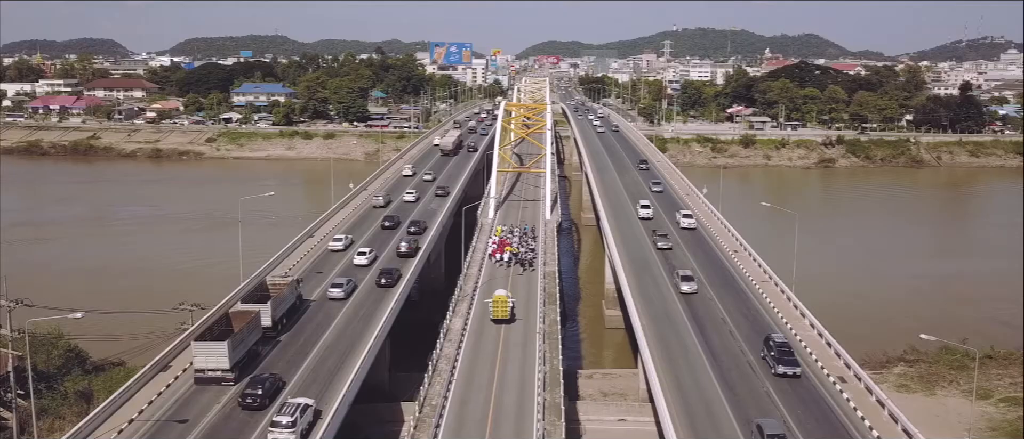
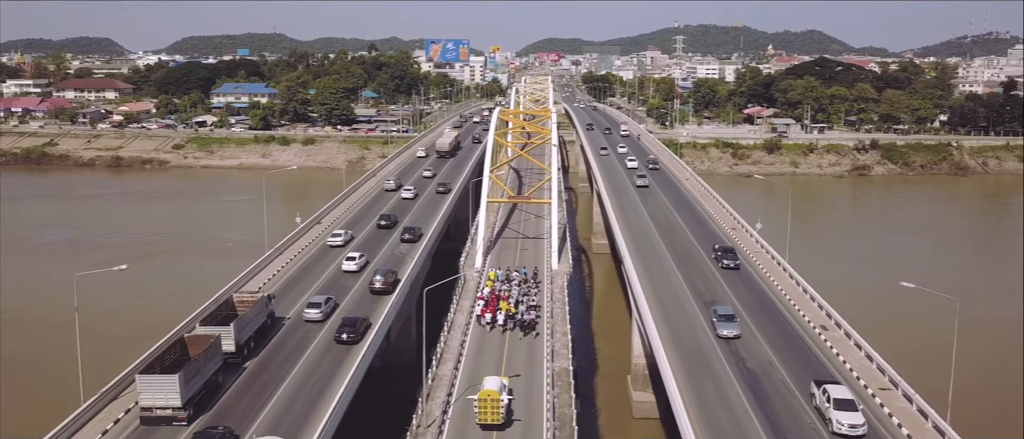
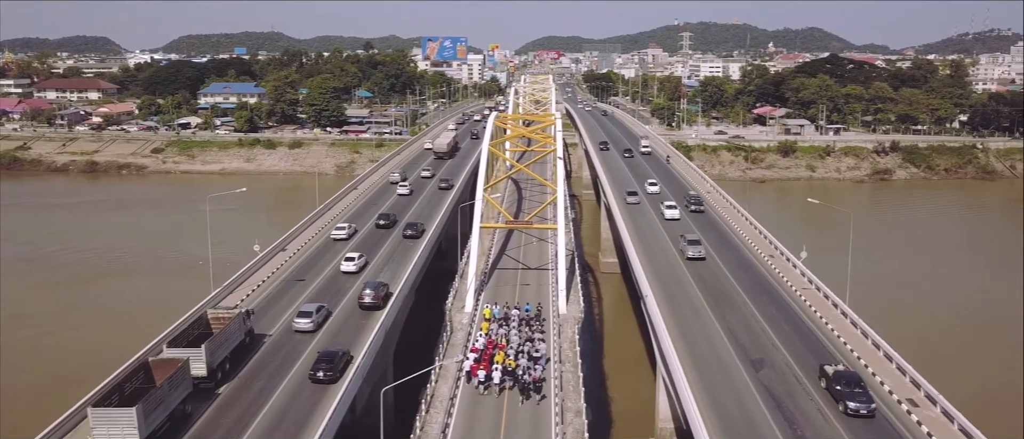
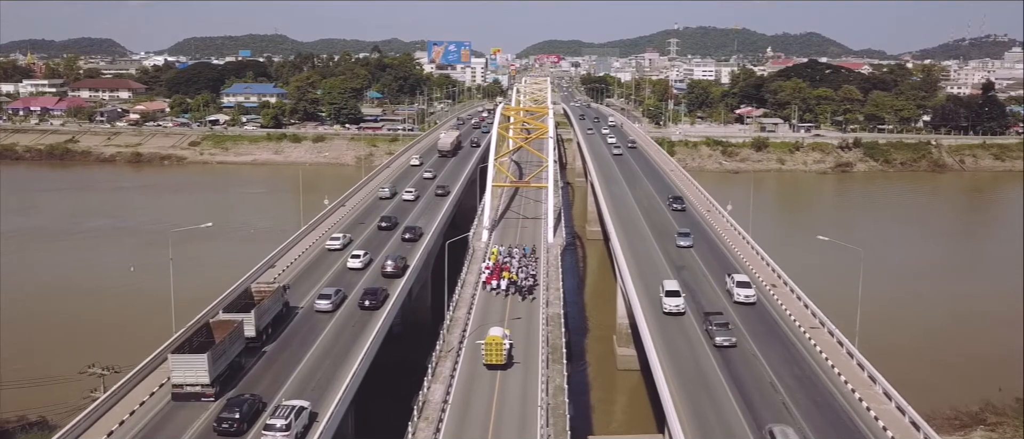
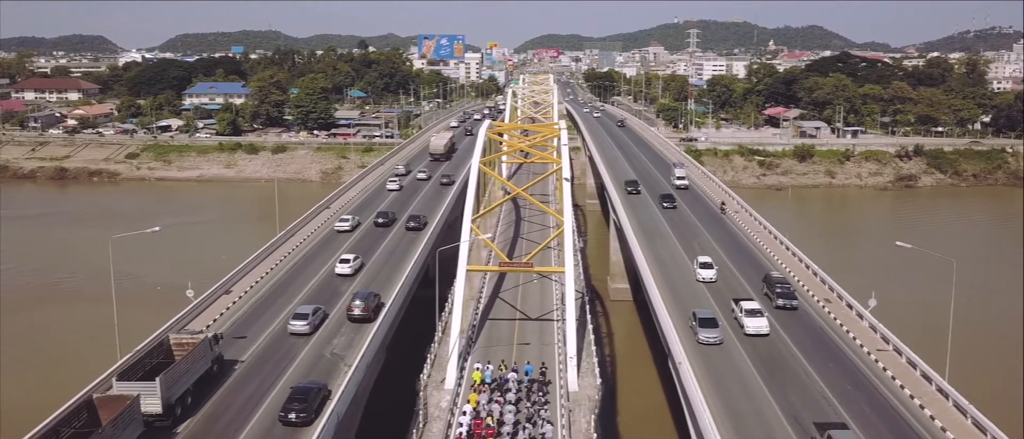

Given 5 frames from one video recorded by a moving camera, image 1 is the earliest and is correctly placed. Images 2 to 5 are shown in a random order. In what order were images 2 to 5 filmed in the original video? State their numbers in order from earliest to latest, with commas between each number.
4, 2, 3, 5
